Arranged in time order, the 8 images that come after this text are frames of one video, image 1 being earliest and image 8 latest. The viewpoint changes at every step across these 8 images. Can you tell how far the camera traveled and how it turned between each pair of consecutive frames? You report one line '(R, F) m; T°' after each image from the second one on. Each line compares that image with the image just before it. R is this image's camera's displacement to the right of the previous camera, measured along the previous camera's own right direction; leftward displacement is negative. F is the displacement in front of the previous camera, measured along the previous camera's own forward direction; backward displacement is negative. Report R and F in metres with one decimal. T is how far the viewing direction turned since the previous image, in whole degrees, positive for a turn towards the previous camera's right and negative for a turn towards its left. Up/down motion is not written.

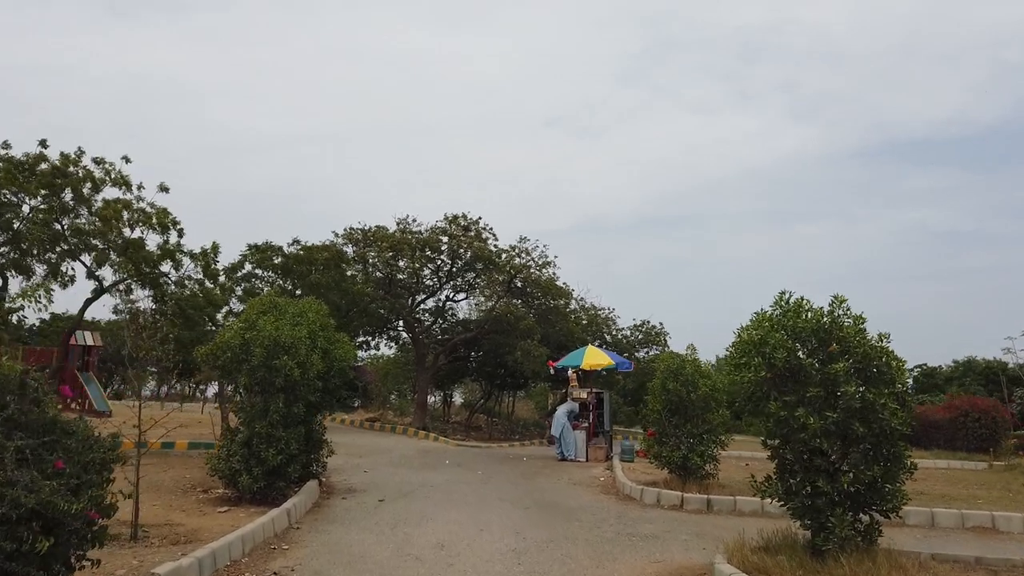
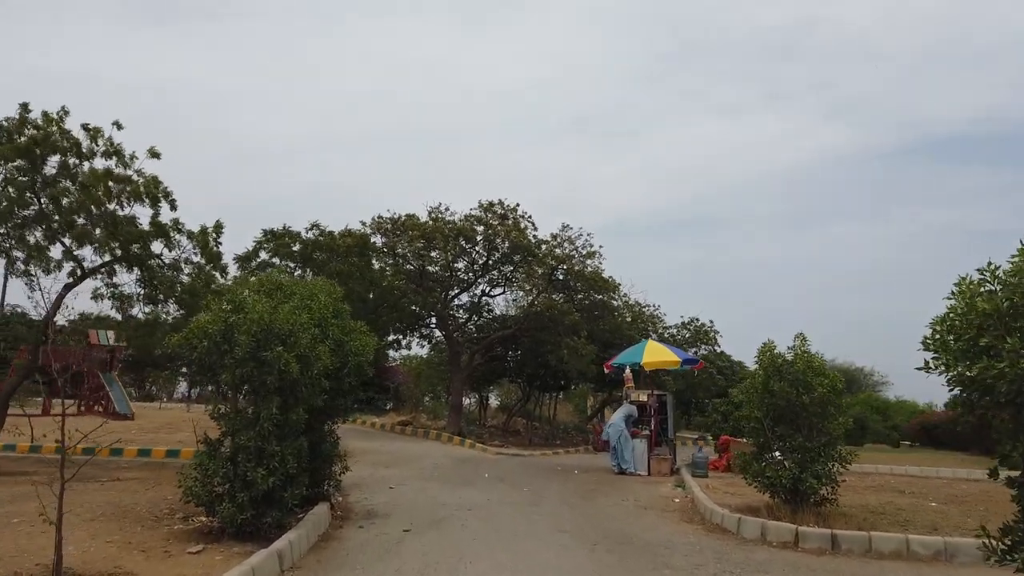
(-0.3, +2.3) m; -3°
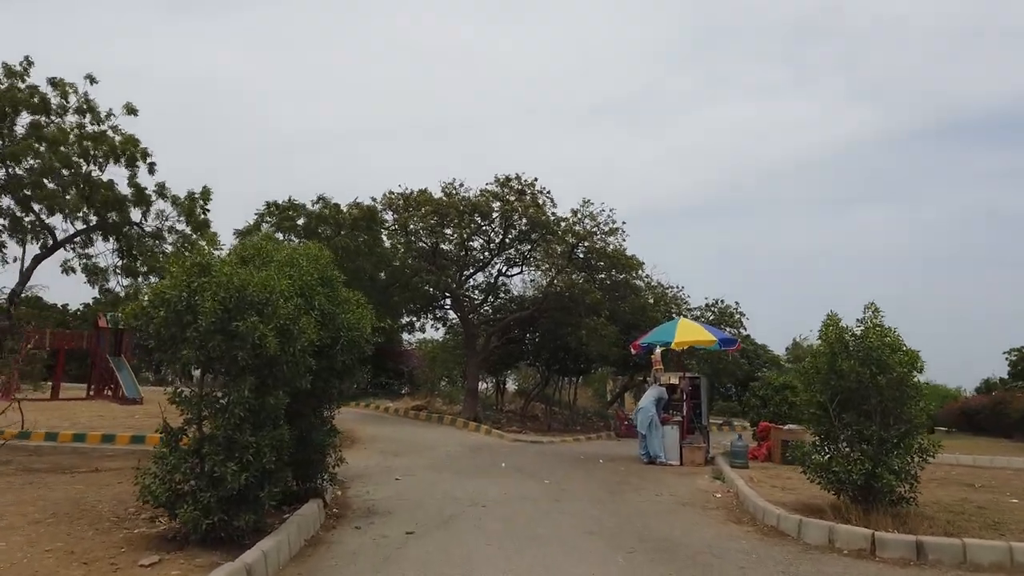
(0.0, +1.3) m; -1°
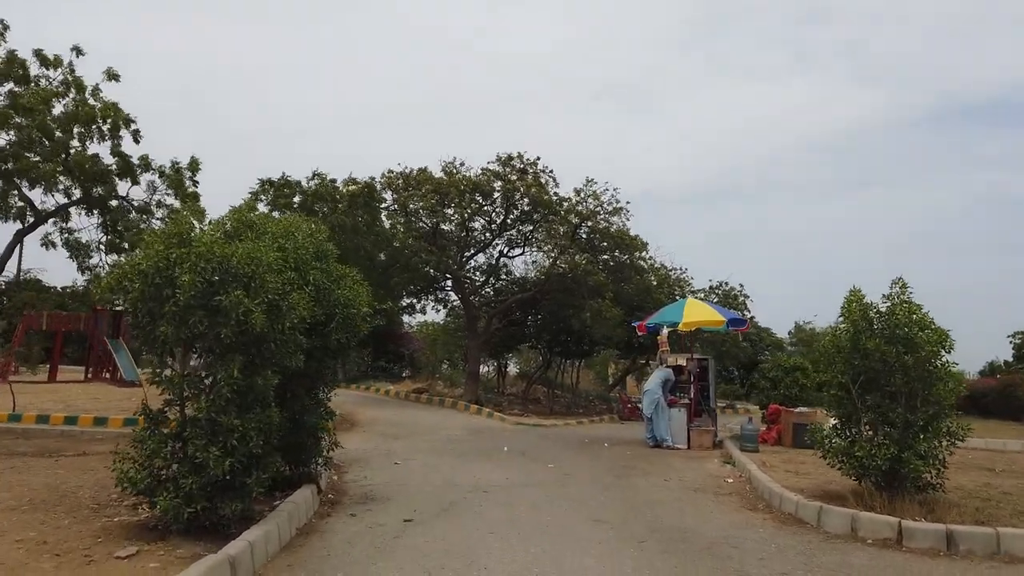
(0.0, +0.4) m; 0°
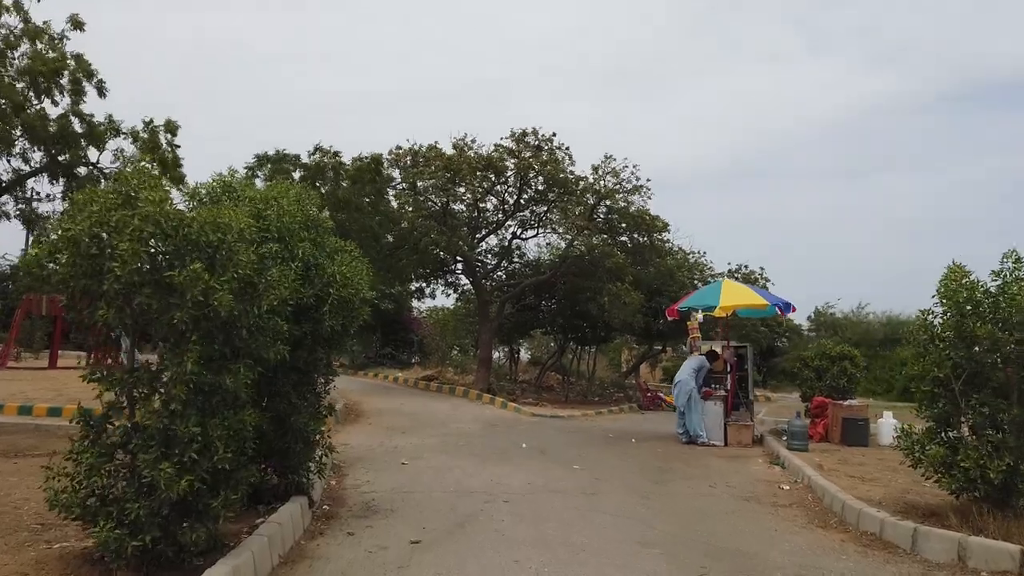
(-0.2, +1.2) m; -1°
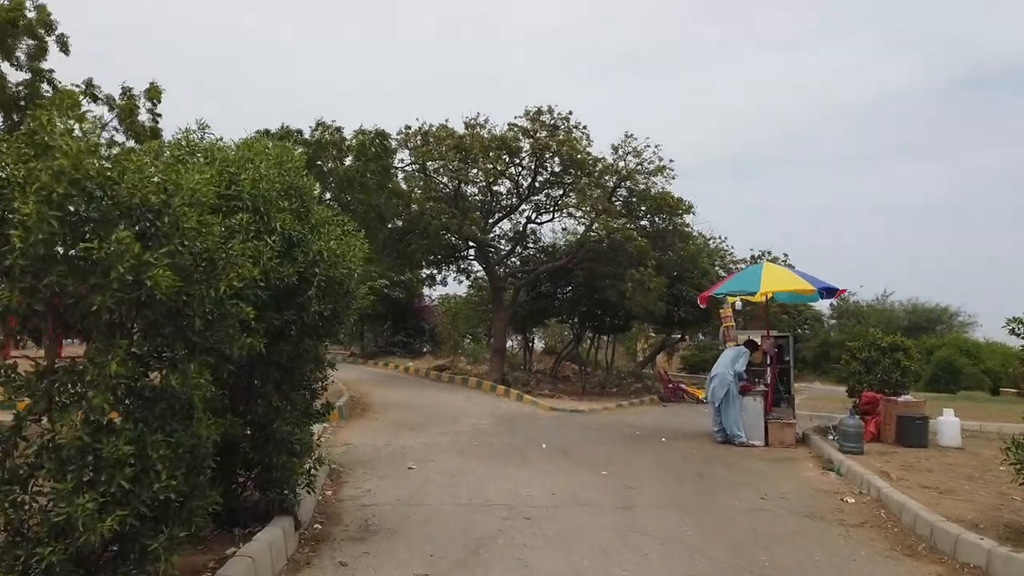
(-0.1, +1.1) m; -1°
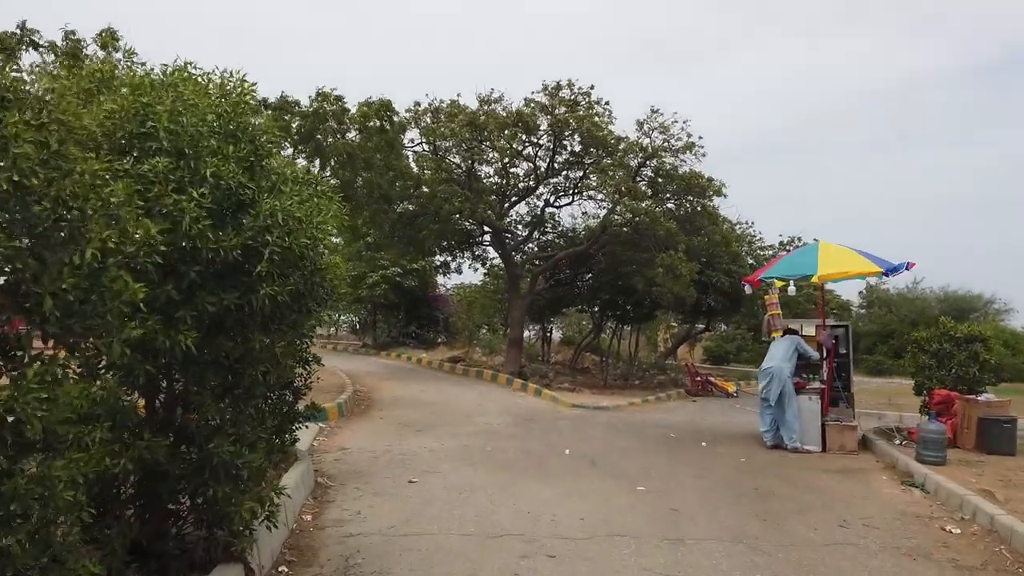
(0.0, +1.4) m; -1°
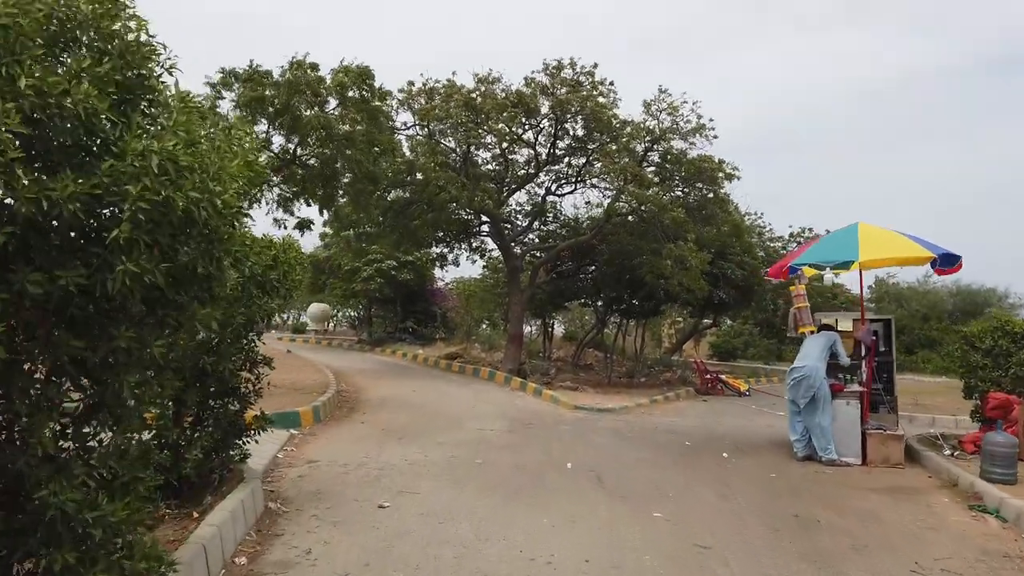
(+0.1, +1.2) m; 0°
